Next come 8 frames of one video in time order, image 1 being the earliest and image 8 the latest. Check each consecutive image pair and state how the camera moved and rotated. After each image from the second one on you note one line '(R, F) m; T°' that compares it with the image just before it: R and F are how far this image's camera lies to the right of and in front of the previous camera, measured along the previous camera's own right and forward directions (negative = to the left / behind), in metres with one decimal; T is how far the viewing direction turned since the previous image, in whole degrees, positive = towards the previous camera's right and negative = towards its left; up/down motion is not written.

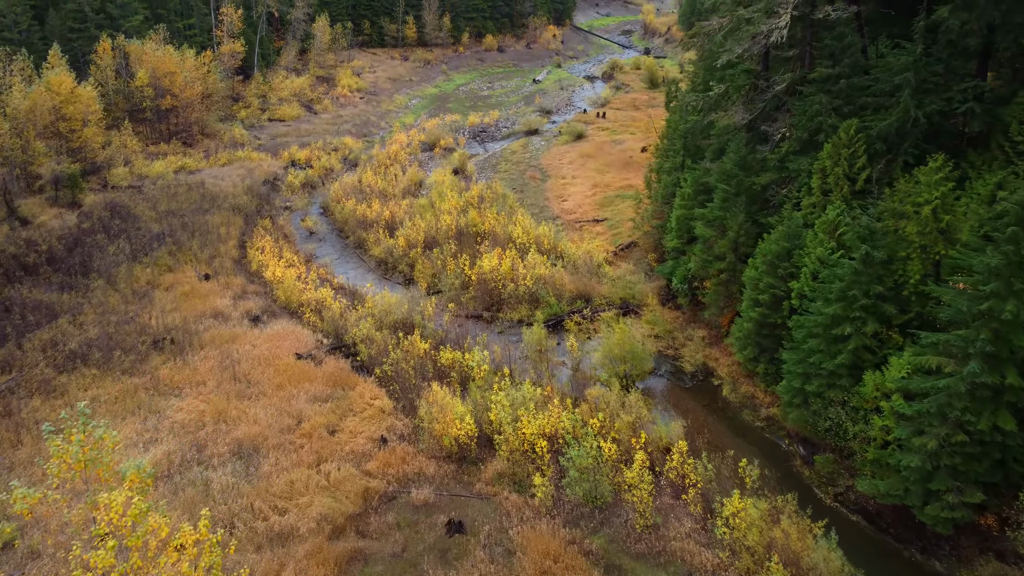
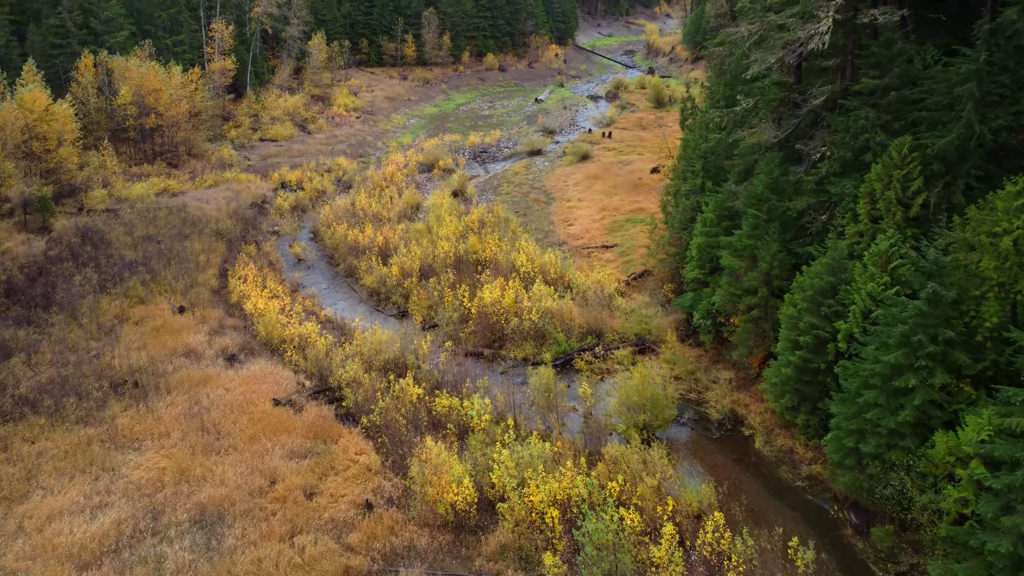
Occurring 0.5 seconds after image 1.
(-0.1, +1.9) m; 0°
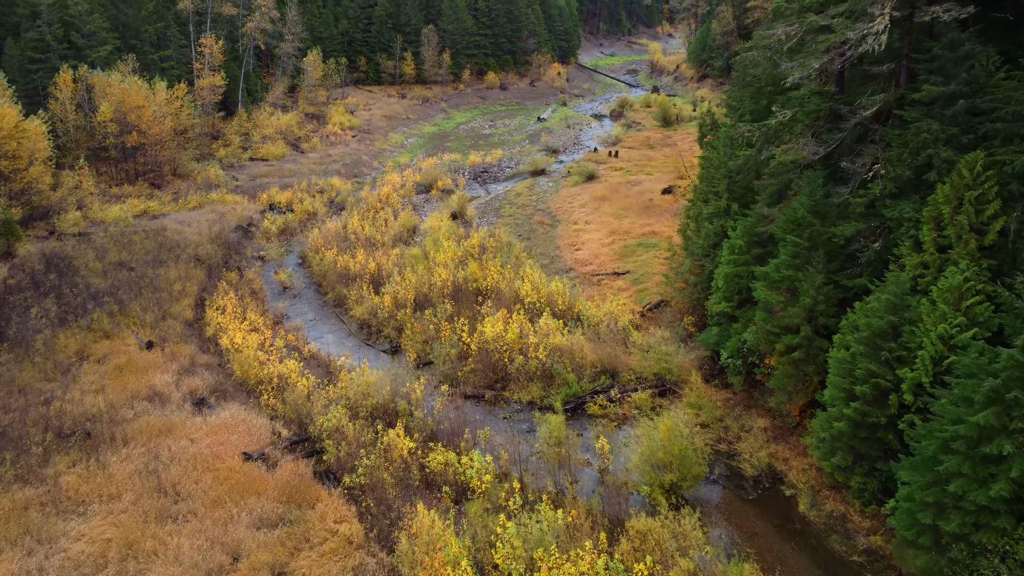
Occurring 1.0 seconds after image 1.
(-0.1, +1.9) m; 0°
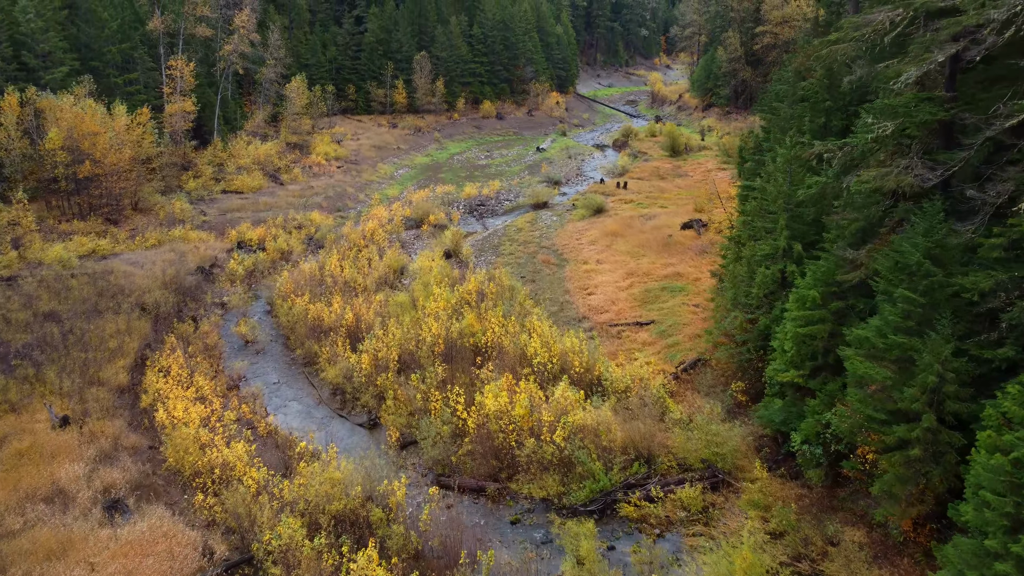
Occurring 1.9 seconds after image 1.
(-0.2, +3.5) m; 0°
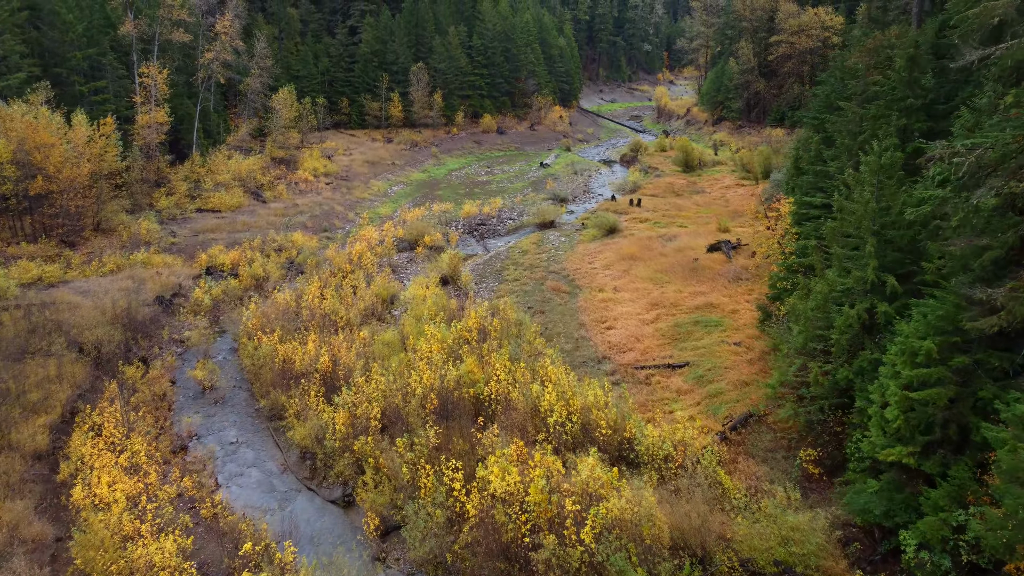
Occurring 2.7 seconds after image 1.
(-0.2, +3.0) m; 0°
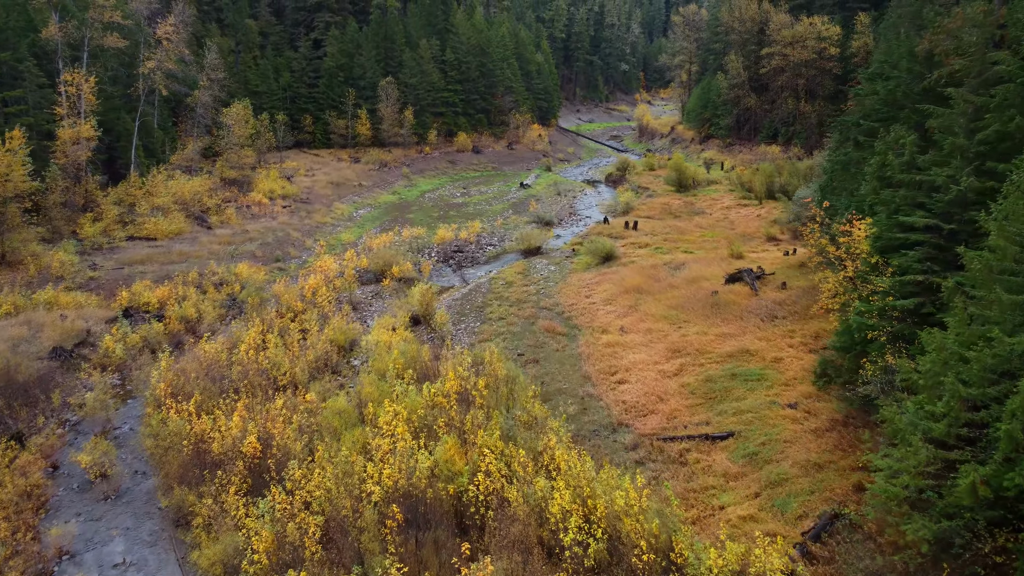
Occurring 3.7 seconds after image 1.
(-0.2, +3.8) m; +2°
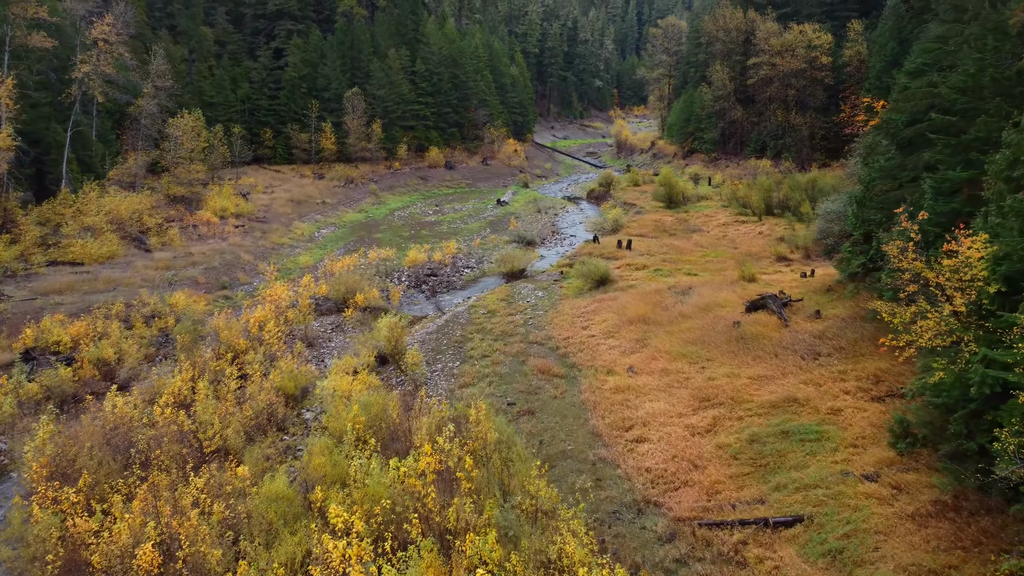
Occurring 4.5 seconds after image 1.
(-0.3, +3.0) m; +2°
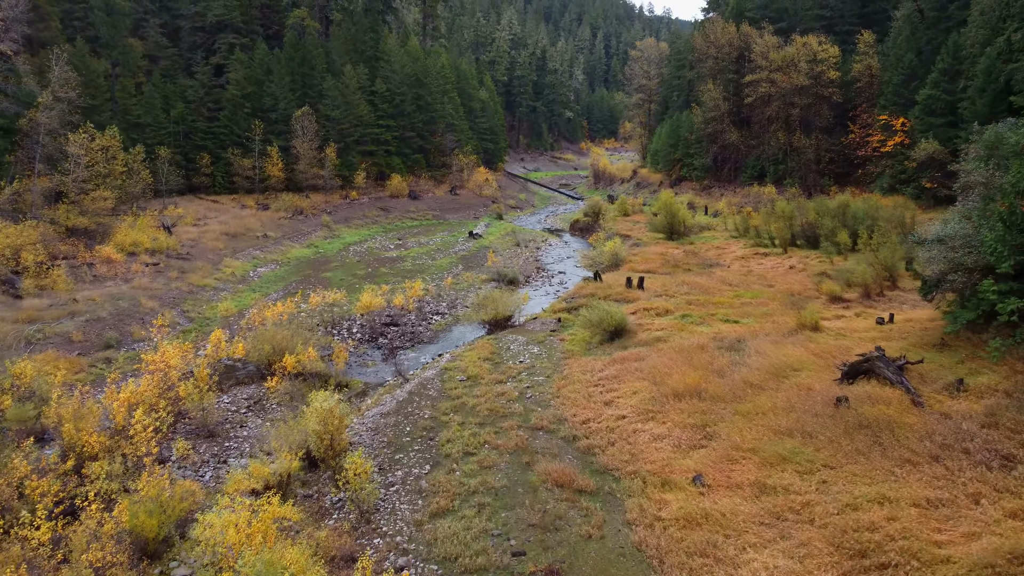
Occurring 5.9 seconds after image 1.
(-0.4, +5.4) m; +2°
